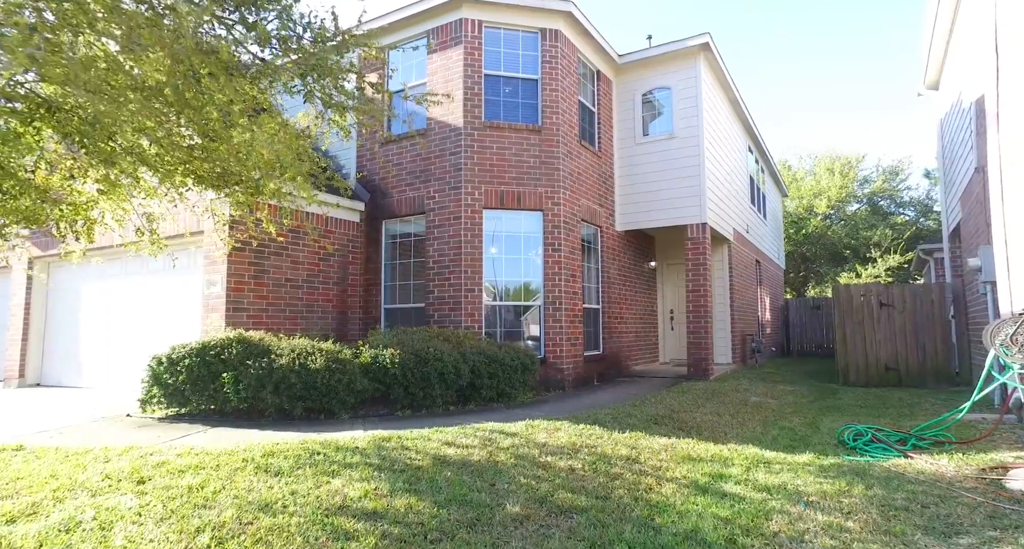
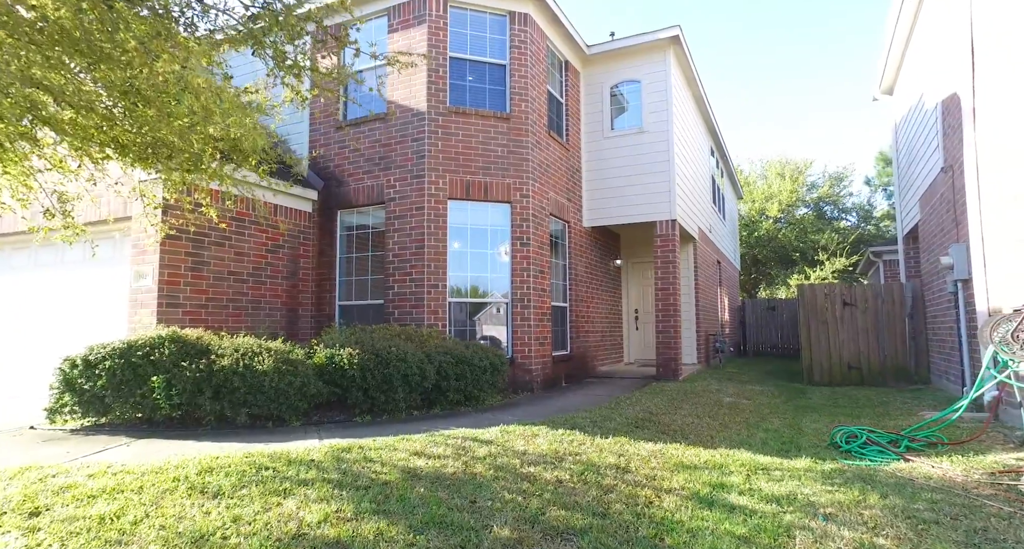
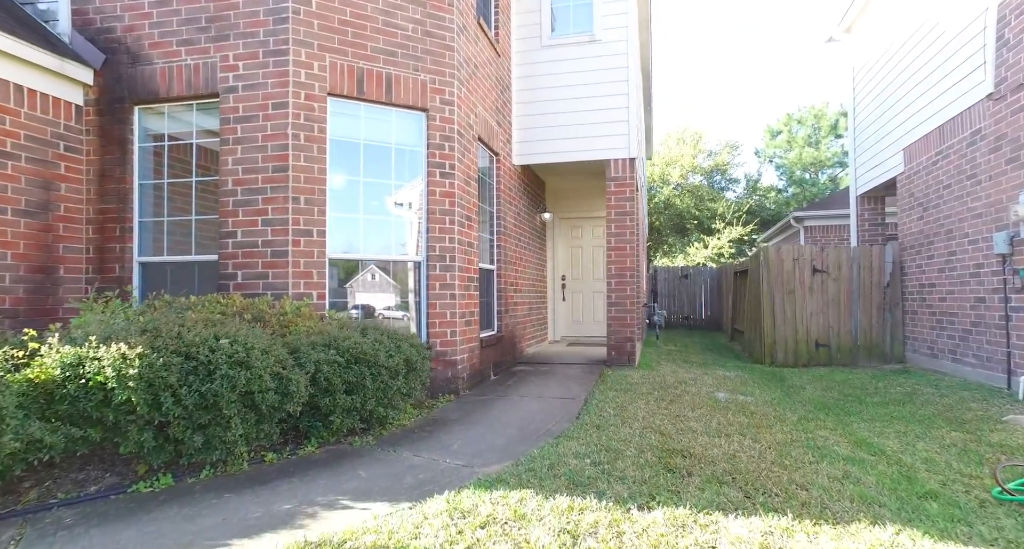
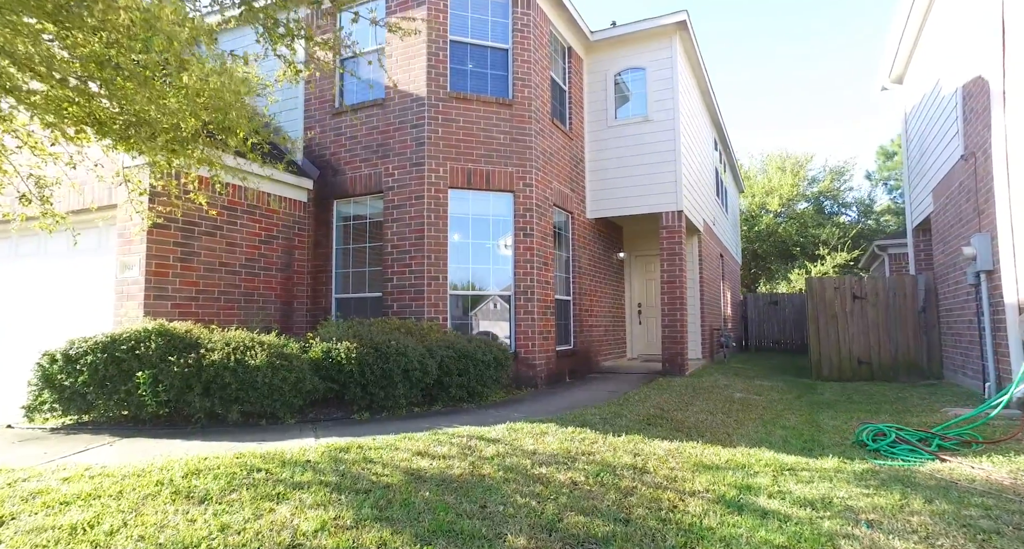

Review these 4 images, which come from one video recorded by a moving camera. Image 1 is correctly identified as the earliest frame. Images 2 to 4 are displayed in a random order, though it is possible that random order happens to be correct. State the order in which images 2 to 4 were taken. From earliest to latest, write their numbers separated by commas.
2, 4, 3
